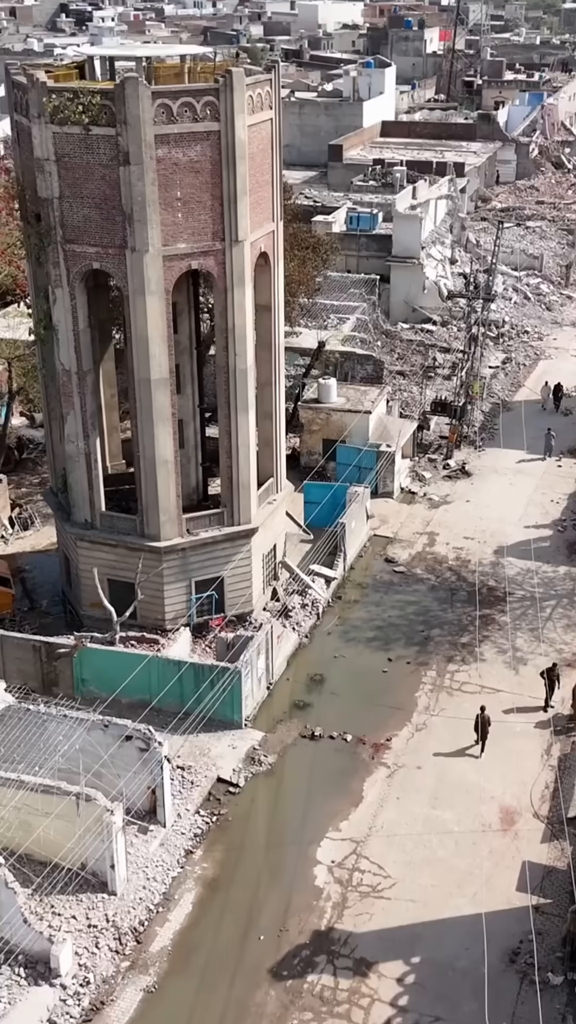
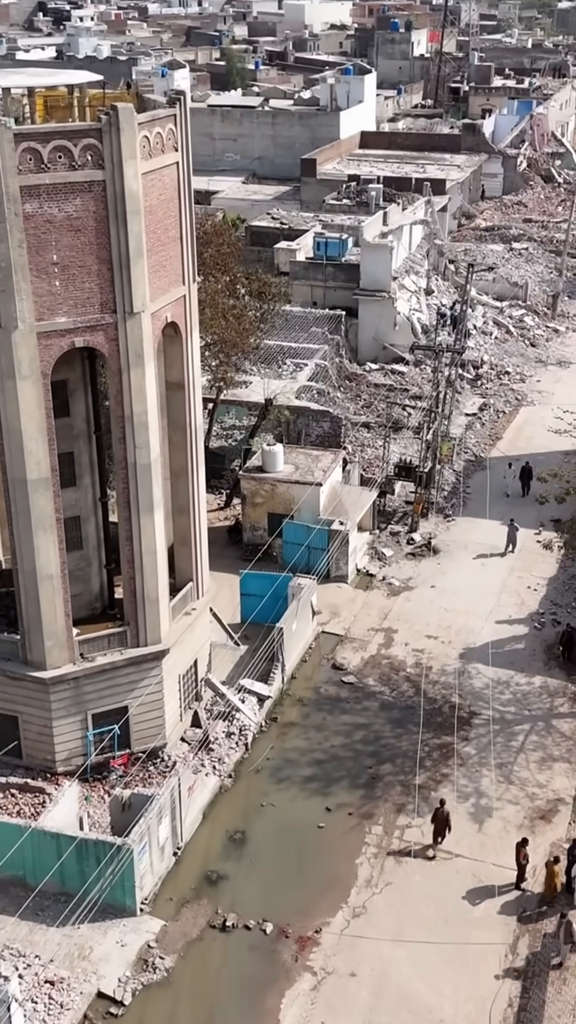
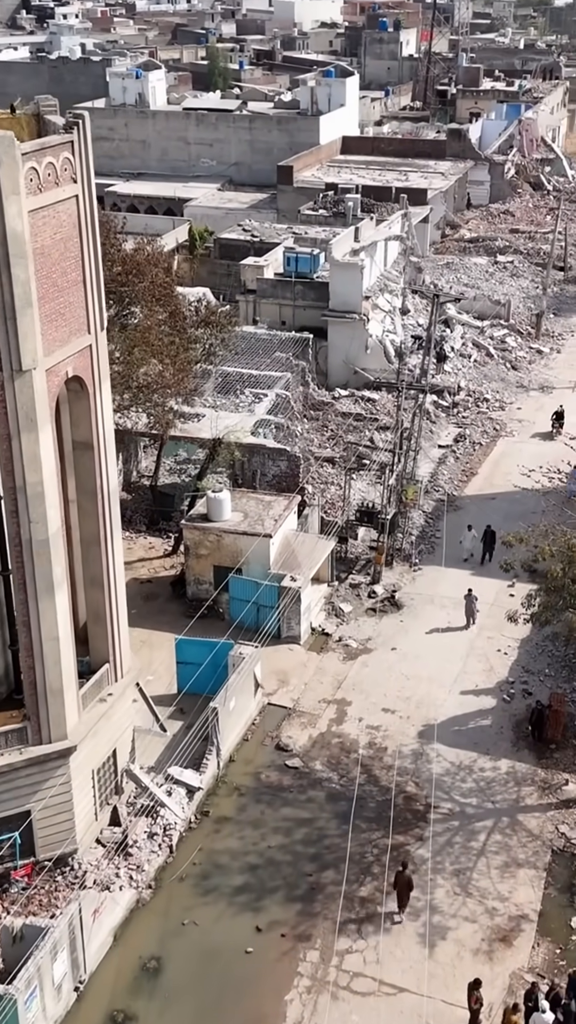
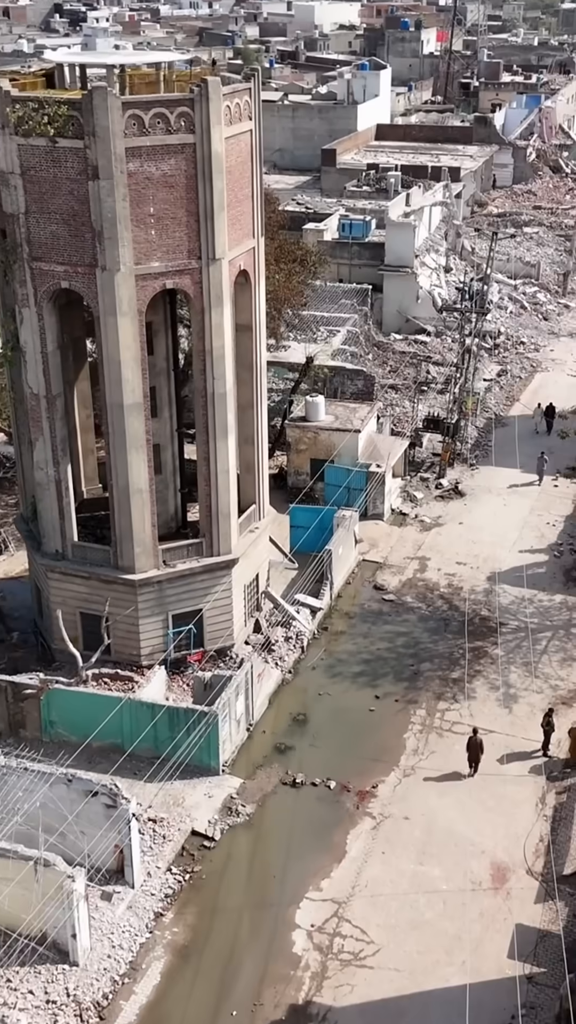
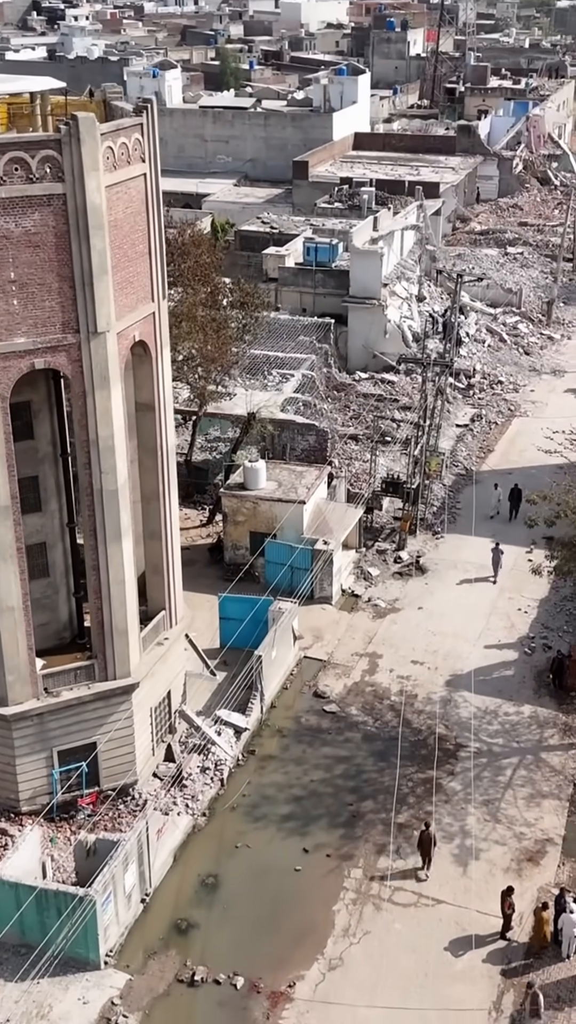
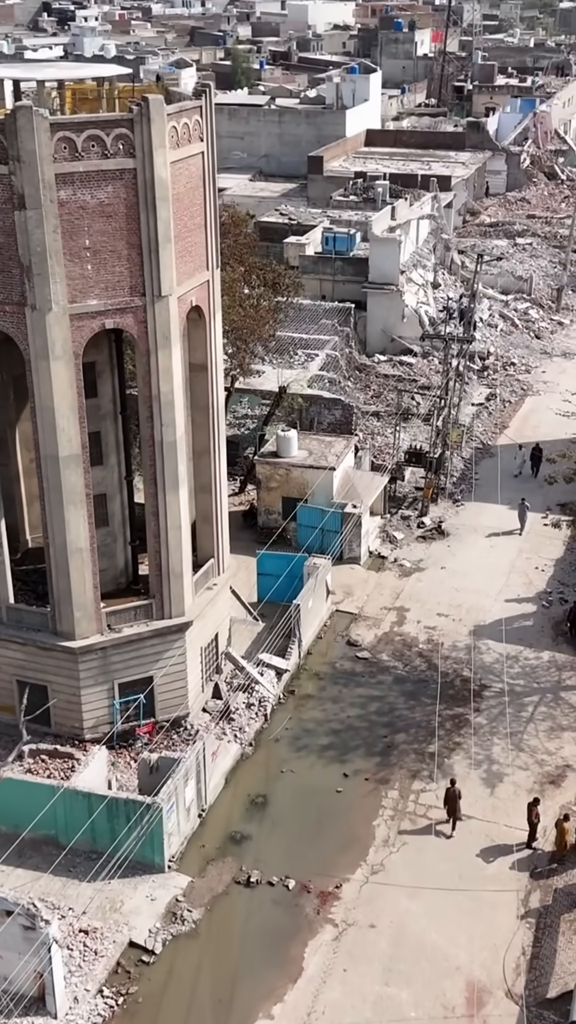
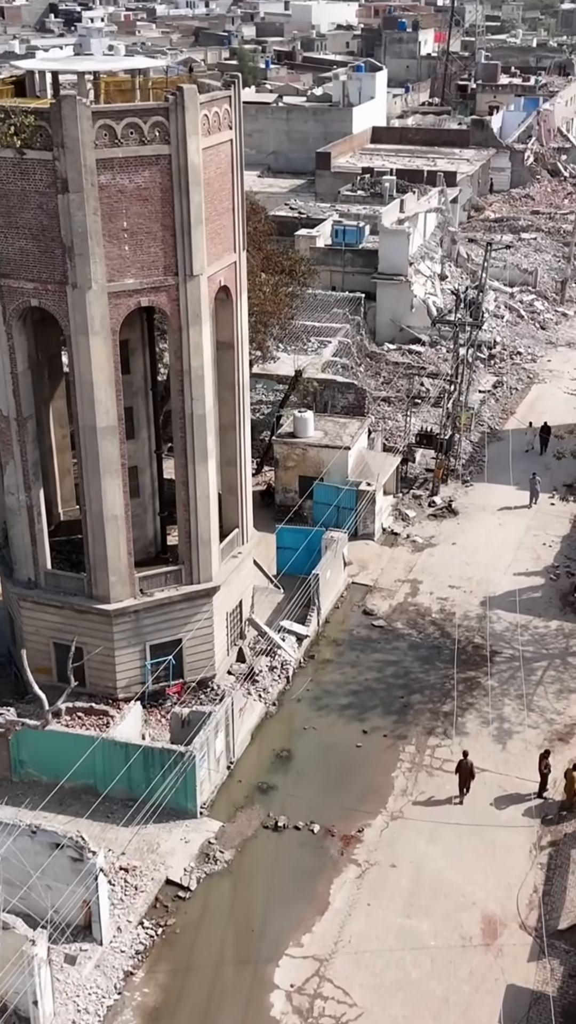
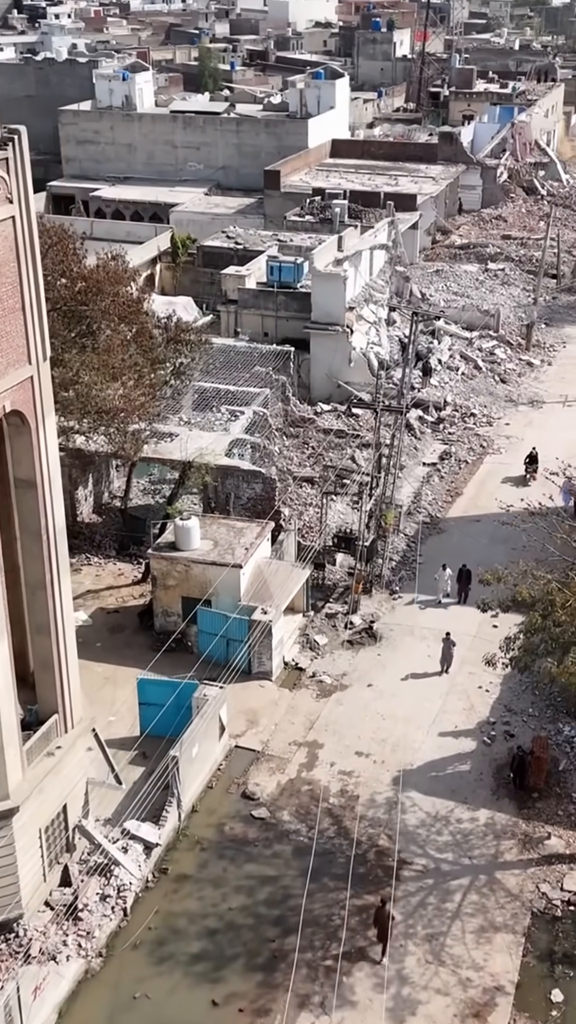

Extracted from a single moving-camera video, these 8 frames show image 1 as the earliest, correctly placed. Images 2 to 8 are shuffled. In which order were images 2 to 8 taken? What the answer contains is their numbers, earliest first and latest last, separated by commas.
4, 7, 6, 2, 5, 3, 8
